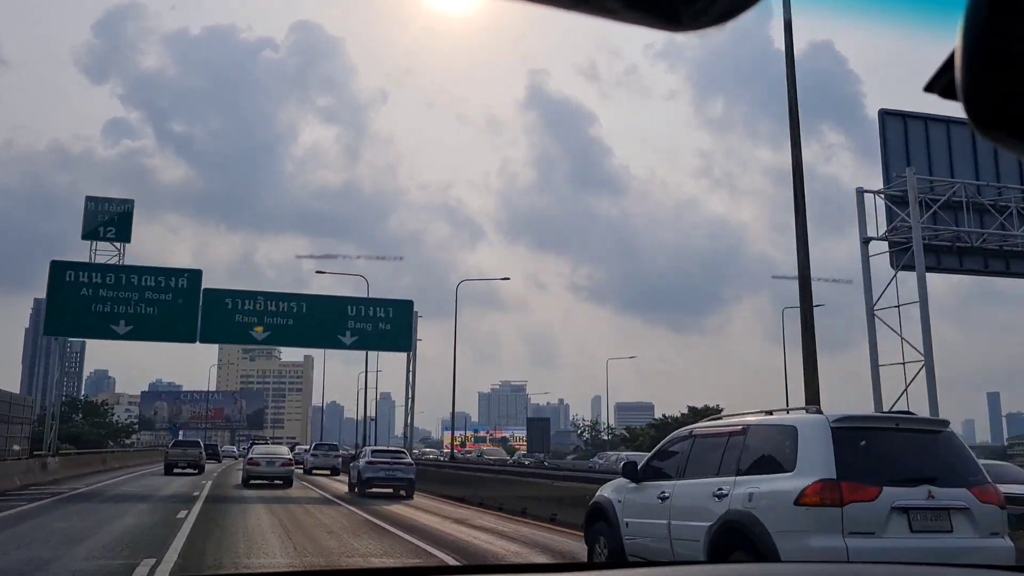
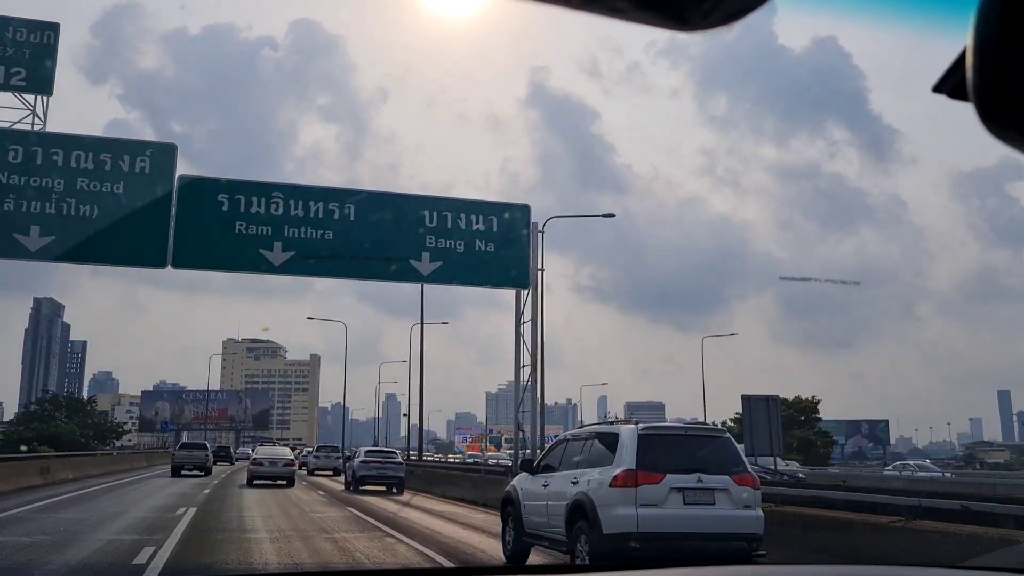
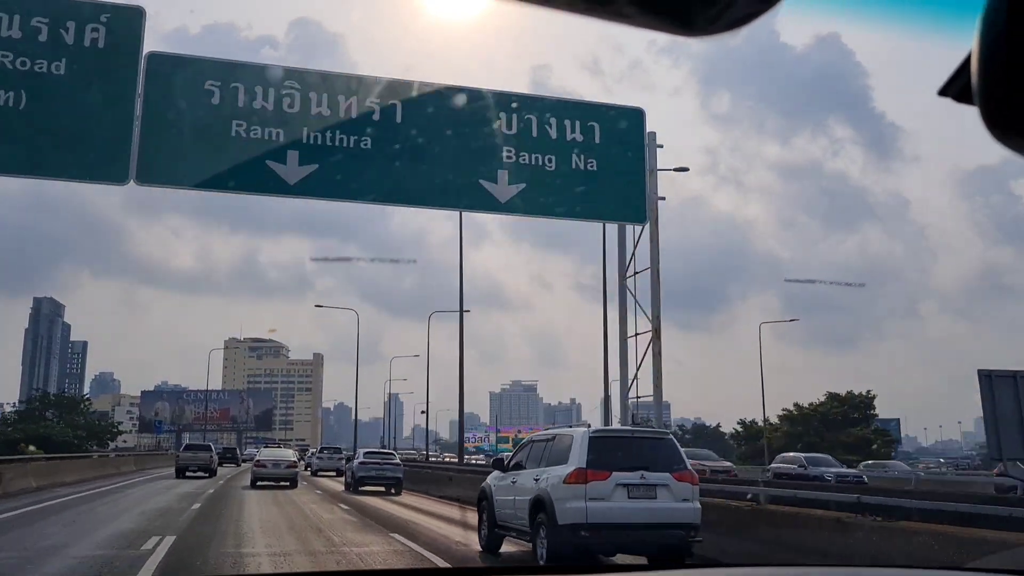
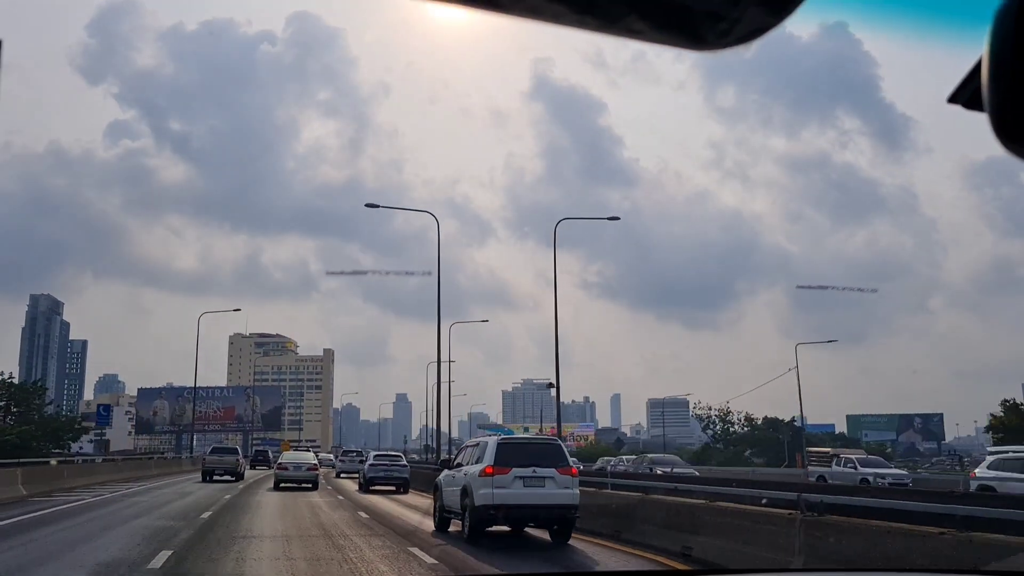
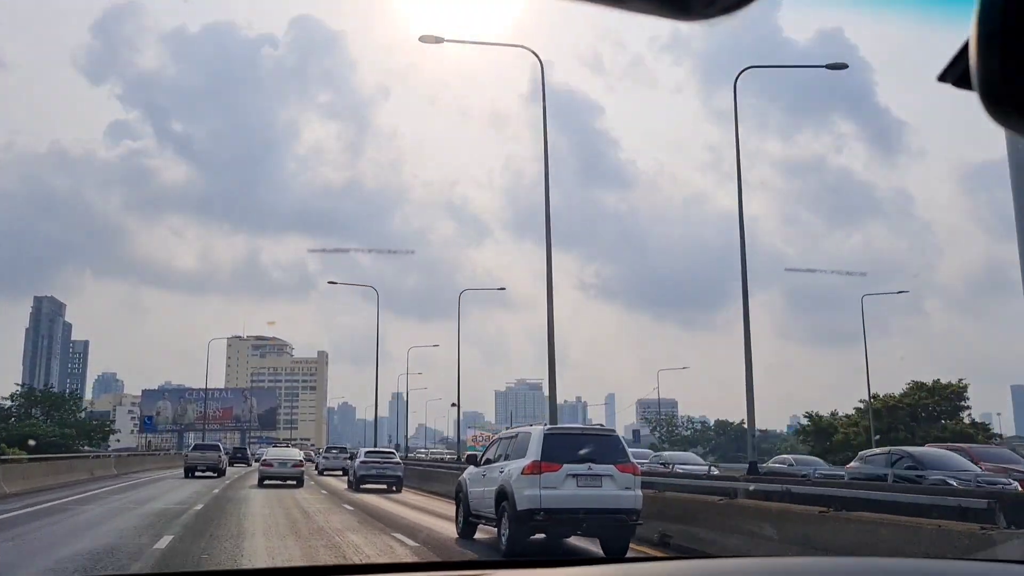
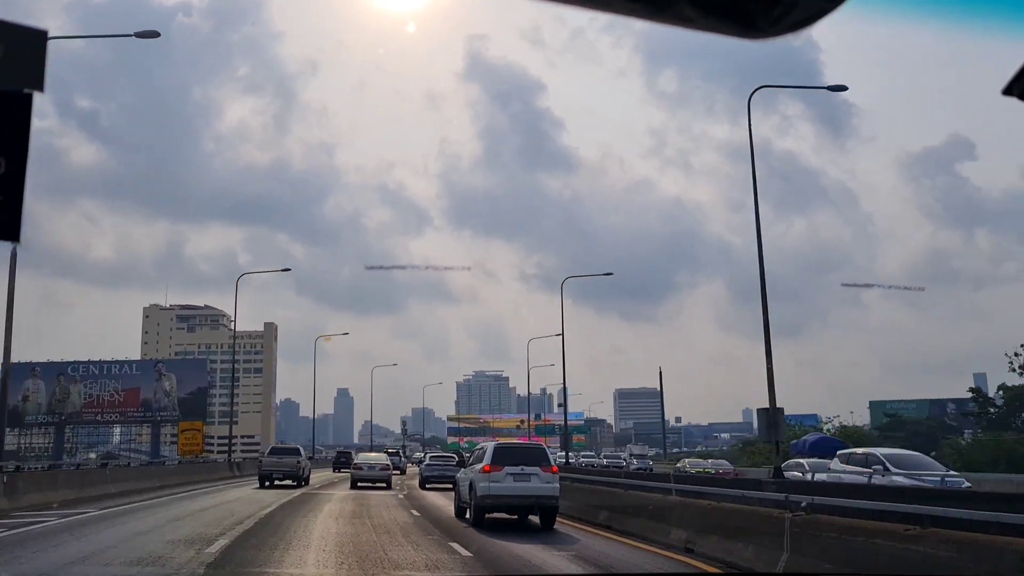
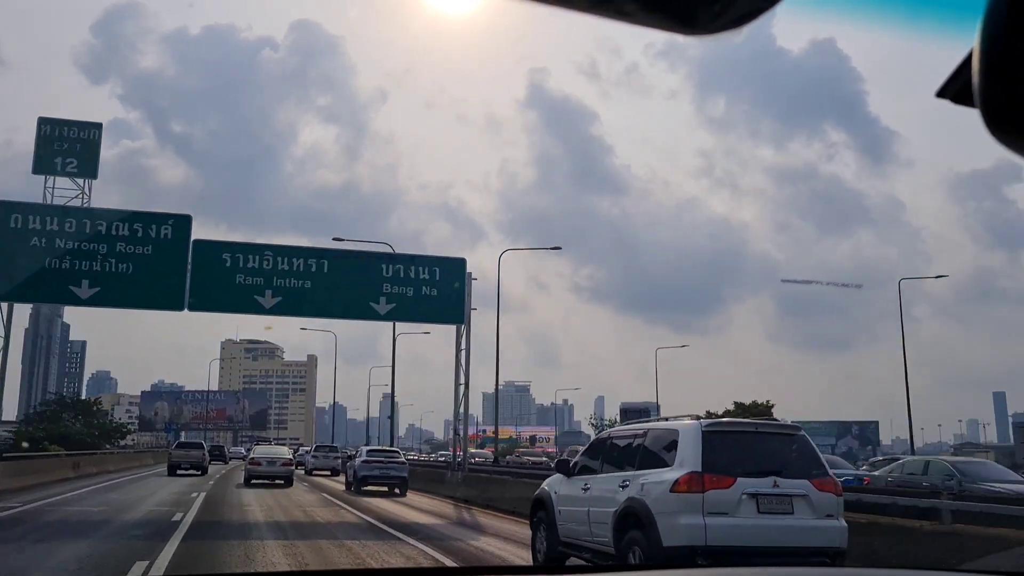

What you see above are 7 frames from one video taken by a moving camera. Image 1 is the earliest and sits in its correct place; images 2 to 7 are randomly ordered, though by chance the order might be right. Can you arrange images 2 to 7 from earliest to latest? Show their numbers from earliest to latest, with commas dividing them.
7, 2, 3, 5, 4, 6
